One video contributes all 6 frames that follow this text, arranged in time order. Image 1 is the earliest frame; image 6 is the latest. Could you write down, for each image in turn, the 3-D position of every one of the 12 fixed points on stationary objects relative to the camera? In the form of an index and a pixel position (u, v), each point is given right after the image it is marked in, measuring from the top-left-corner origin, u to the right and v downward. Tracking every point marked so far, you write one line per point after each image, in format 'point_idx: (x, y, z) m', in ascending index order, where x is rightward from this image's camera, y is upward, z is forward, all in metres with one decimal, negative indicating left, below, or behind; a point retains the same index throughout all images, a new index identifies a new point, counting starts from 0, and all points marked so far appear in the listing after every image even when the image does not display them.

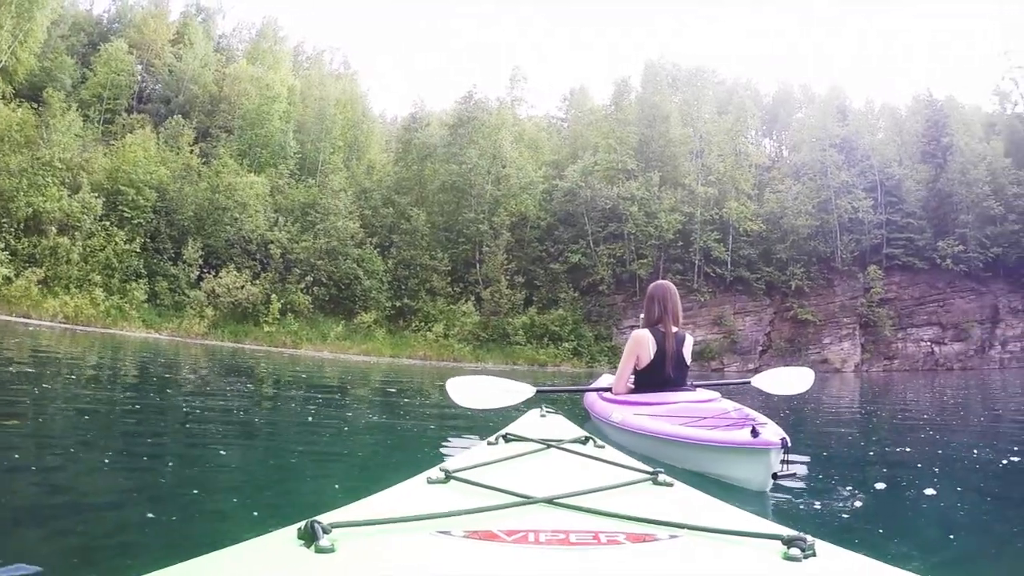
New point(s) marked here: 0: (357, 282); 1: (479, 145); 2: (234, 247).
0: (-4.0, +0.2, +18.0) m
1: (-0.9, +4.0, +19.5) m
2: (-7.3, +1.1, +18.1) m
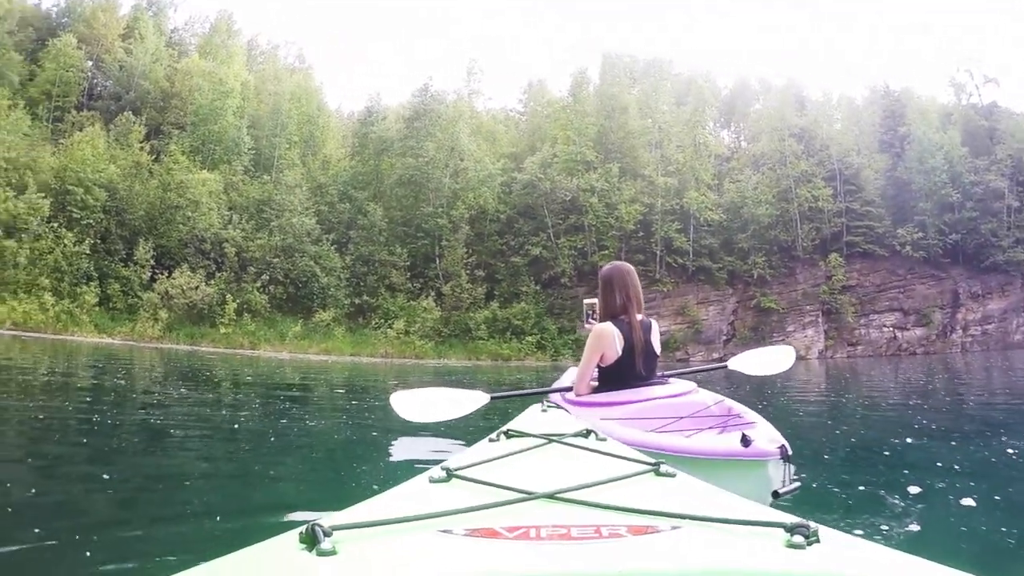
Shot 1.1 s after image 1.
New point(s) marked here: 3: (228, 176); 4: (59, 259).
0: (-5.0, +0.2, +17.6) m
1: (-2.1, +4.1, +19.2) m
2: (-8.3, +1.1, +17.6) m
3: (-8.0, +3.2, +19.5) m
4: (-10.7, +0.7, +16.1) m
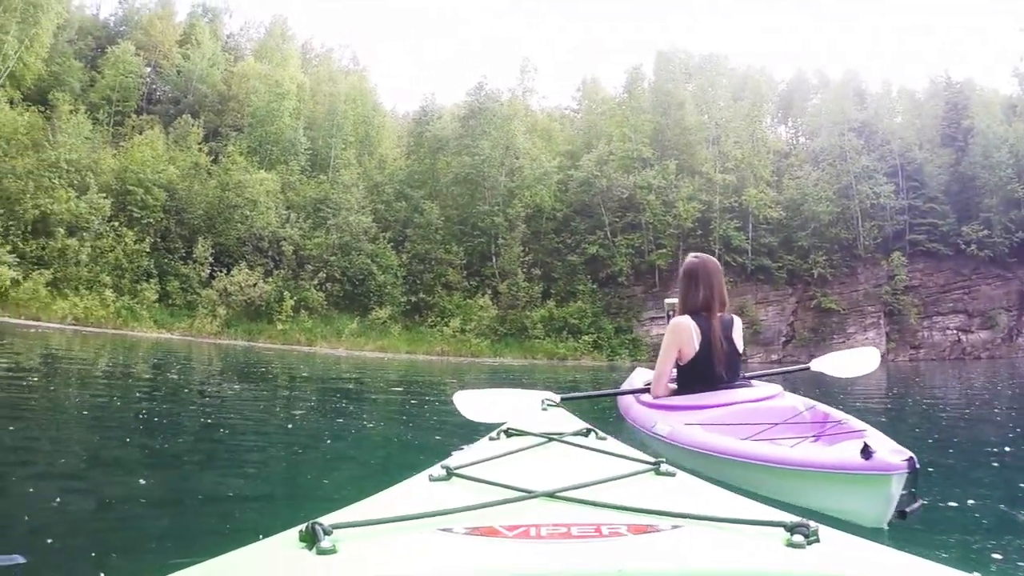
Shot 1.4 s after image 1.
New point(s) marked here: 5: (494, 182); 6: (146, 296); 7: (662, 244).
0: (-3.6, +0.3, +17.7) m
1: (-0.6, +4.2, +19.1) m
2: (-6.9, +1.1, +17.8) m
3: (-6.5, +3.2, +19.8) m
4: (-9.4, +0.7, +16.4) m
5: (-0.5, +2.9, +18.9) m
6: (-8.6, -0.2, +16.1) m
7: (+4.0, +1.2, +18.5) m
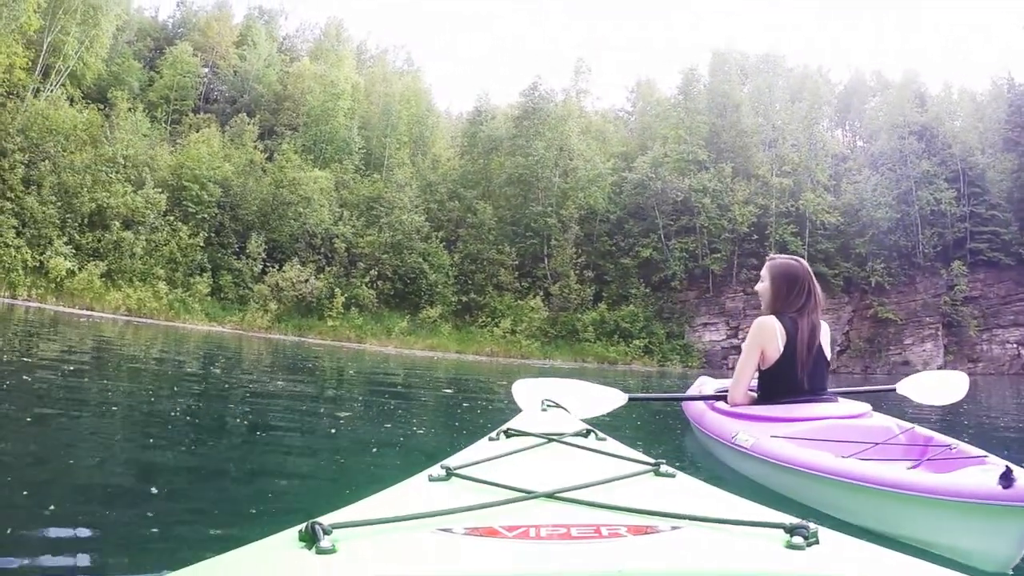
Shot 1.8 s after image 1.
0: (-2.3, +0.3, +17.7) m
1: (+0.9, +4.1, +19.0) m
2: (-5.5, +1.2, +18.0) m
3: (-5.0, +3.3, +19.9) m
4: (-8.1, +0.9, +16.7) m
5: (+0.9, +2.8, +18.8) m
6: (-7.3, 0.0, +16.4) m
7: (+5.4, +1.0, +18.2) m
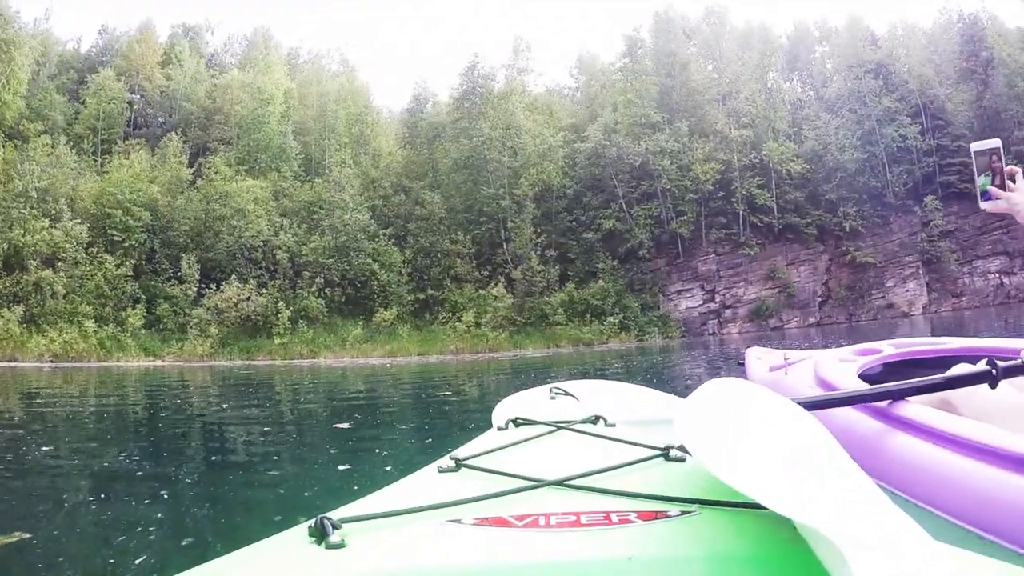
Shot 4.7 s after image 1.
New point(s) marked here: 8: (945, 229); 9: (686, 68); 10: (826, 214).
0: (-3.3, +0.2, +16.6) m
1: (-0.6, +4.4, +18.0) m
2: (-6.6, +0.7, +16.8) m
3: (-6.4, +2.9, +18.8) m
4: (-9.1, +0.1, +15.5) m
5: (-0.4, +3.2, +17.7) m
6: (-8.2, -0.7, +15.2) m
7: (+4.2, +1.9, +17.4) m
8: (+12.5, +1.7, +19.8) m
9: (+4.8, +6.1, +19.1) m
10: (+8.7, +2.0, +19.0) m
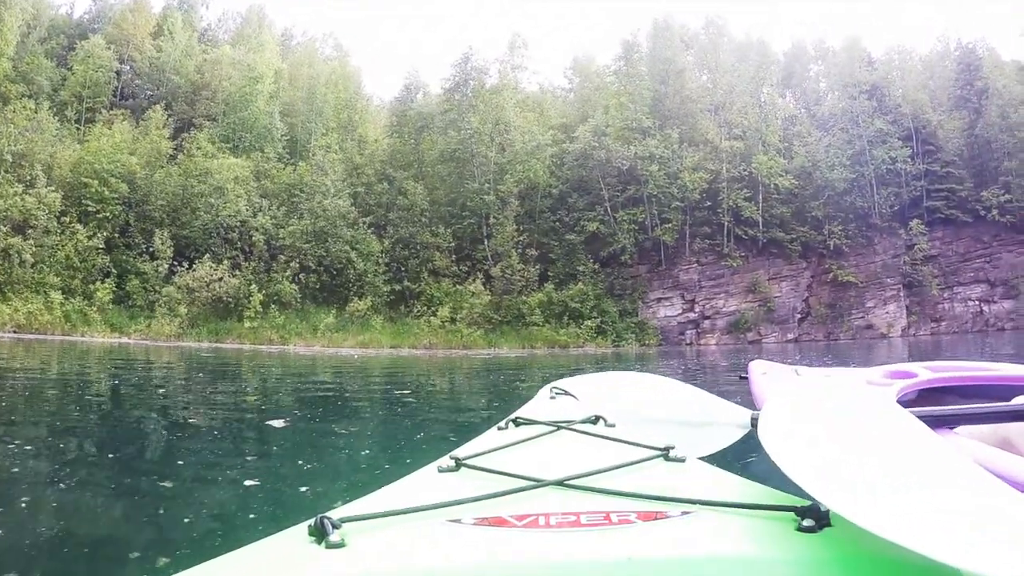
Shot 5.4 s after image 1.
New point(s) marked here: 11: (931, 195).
0: (-3.7, +0.5, +16.4) m
1: (-0.9, +4.5, +17.8) m
2: (-7.0, +1.2, +16.5) m
3: (-6.7, +3.3, +18.5) m
4: (-9.5, +0.7, +15.1) m
5: (-0.7, +3.3, +17.5) m
6: (-8.7, -0.2, +14.8) m
7: (+3.8, +1.7, +17.2) m
8: (+12.0, +1.0, +19.8) m
9: (+4.6, +5.8, +19.0) m
10: (+8.2, +1.6, +19.0) m
11: (+12.4, +2.8, +20.4) m
